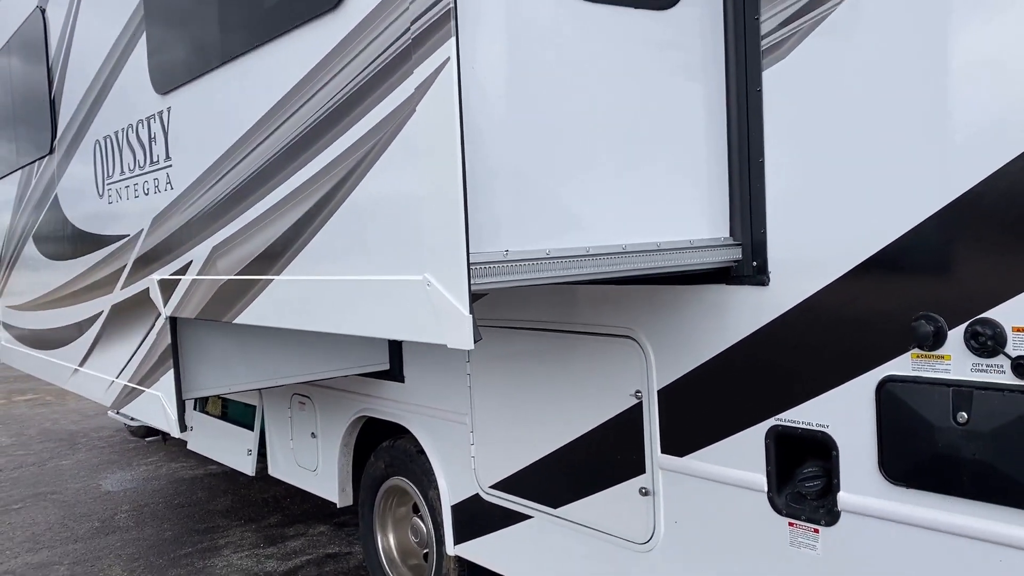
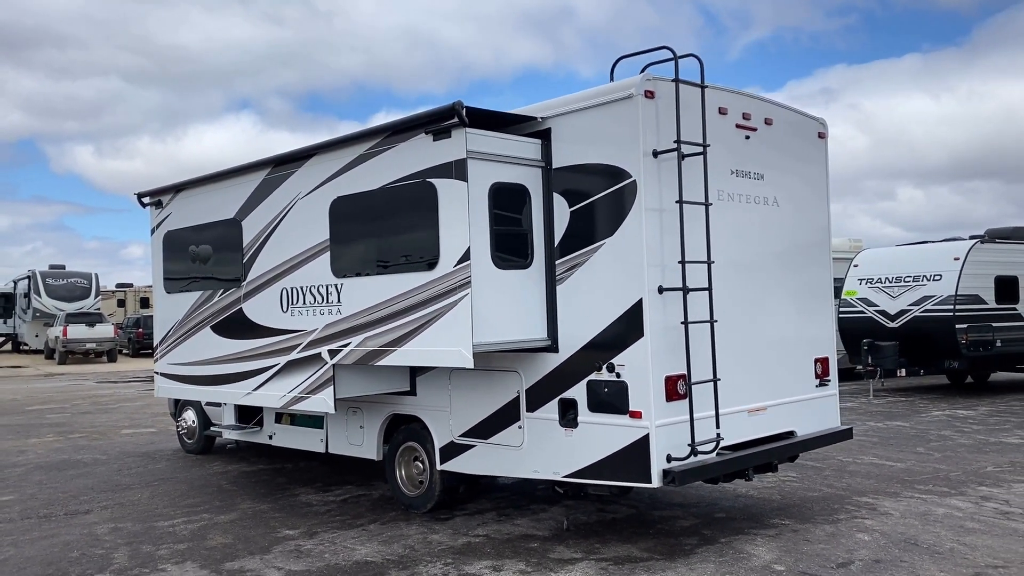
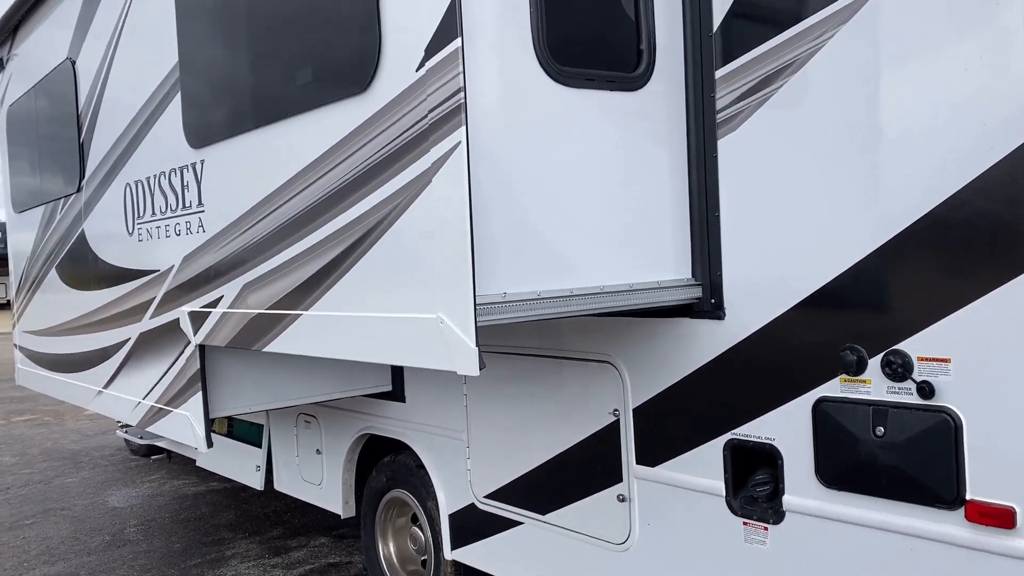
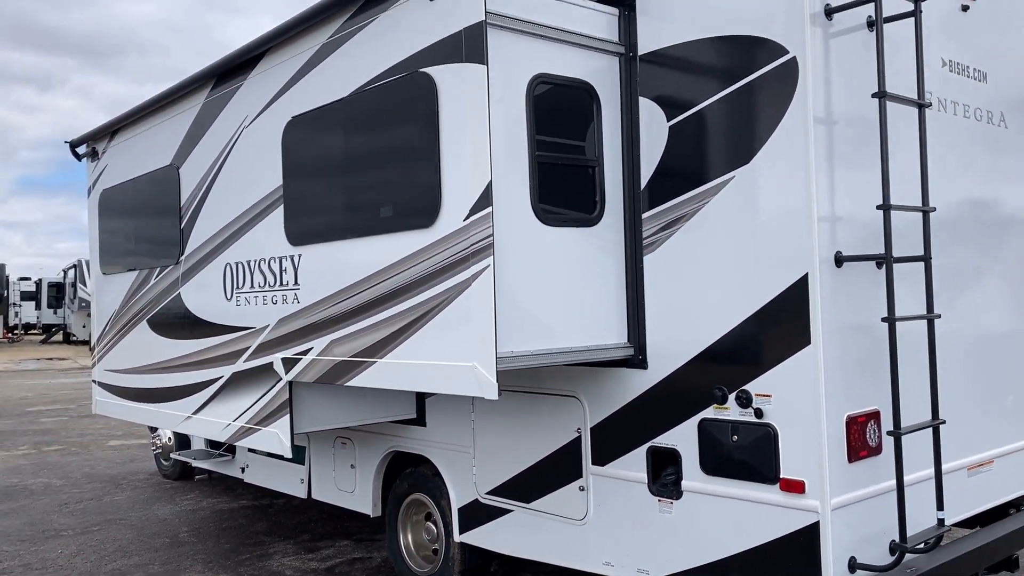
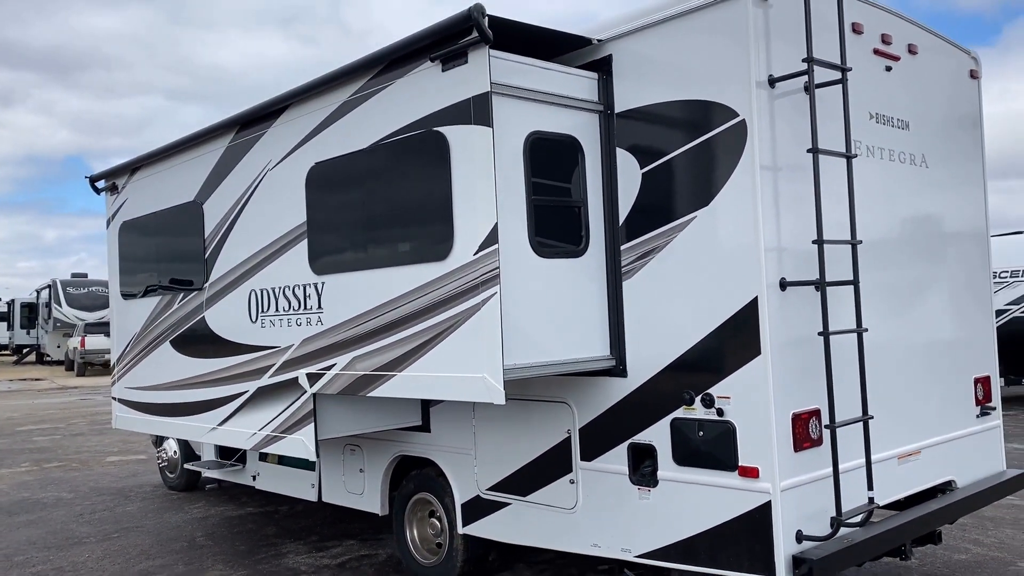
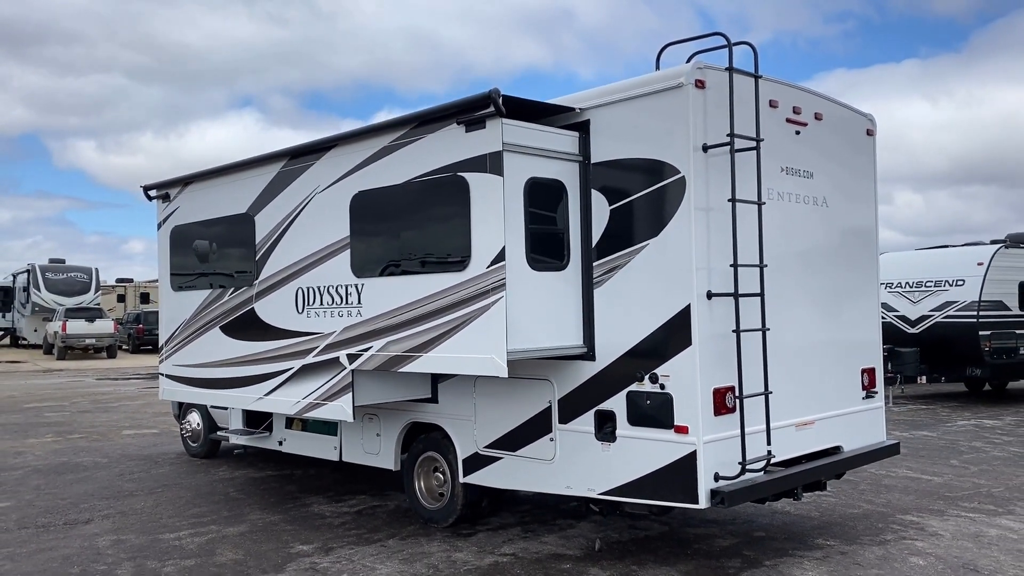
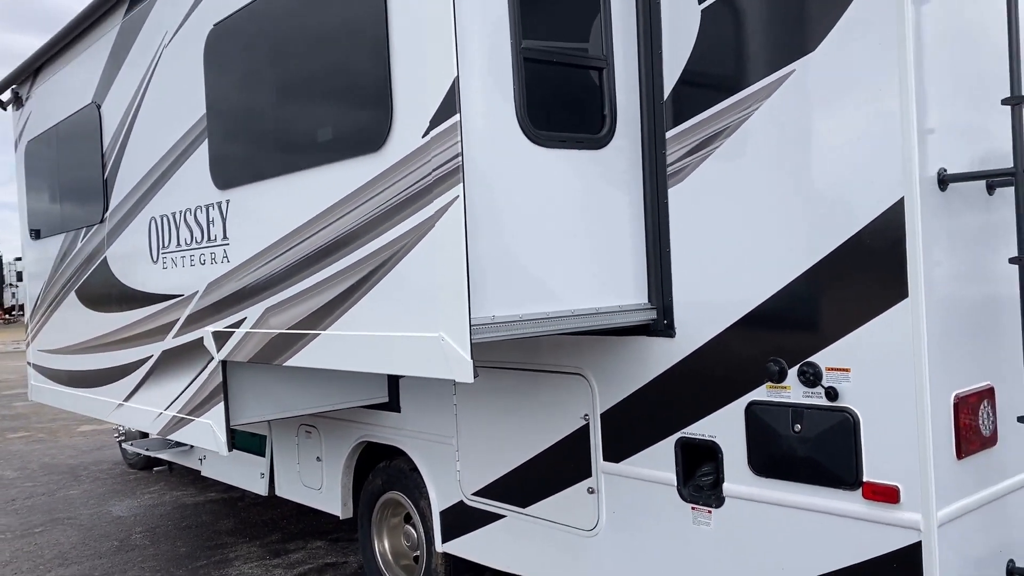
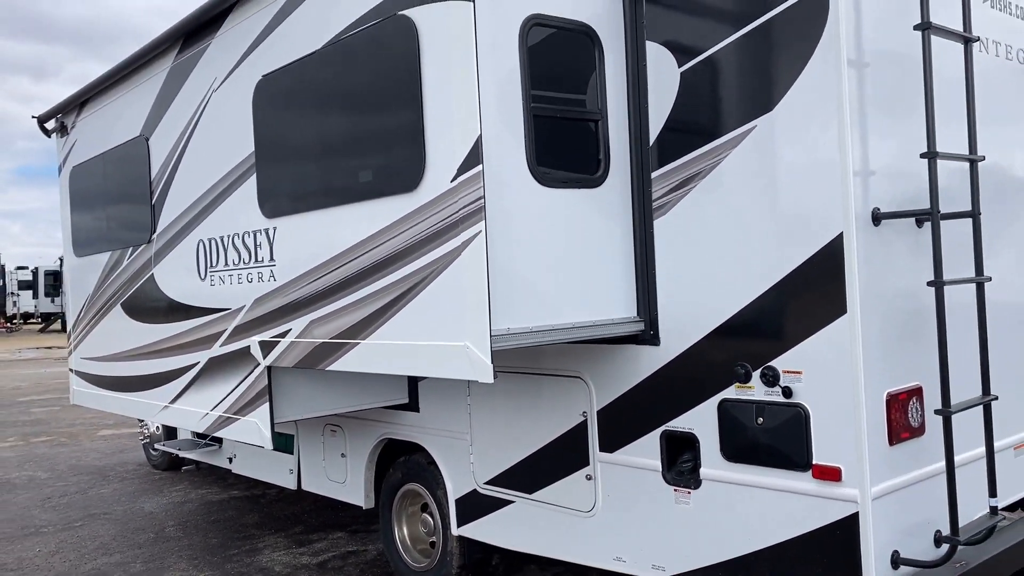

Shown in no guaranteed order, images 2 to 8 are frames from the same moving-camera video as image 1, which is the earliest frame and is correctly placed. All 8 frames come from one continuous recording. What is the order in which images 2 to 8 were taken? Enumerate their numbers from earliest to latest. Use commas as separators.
3, 7, 8, 4, 5, 6, 2
